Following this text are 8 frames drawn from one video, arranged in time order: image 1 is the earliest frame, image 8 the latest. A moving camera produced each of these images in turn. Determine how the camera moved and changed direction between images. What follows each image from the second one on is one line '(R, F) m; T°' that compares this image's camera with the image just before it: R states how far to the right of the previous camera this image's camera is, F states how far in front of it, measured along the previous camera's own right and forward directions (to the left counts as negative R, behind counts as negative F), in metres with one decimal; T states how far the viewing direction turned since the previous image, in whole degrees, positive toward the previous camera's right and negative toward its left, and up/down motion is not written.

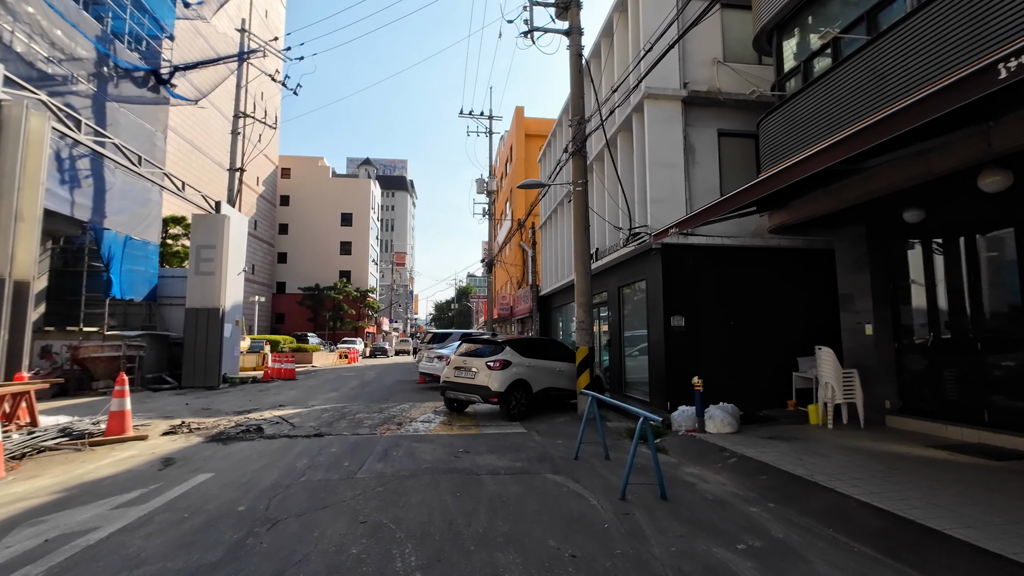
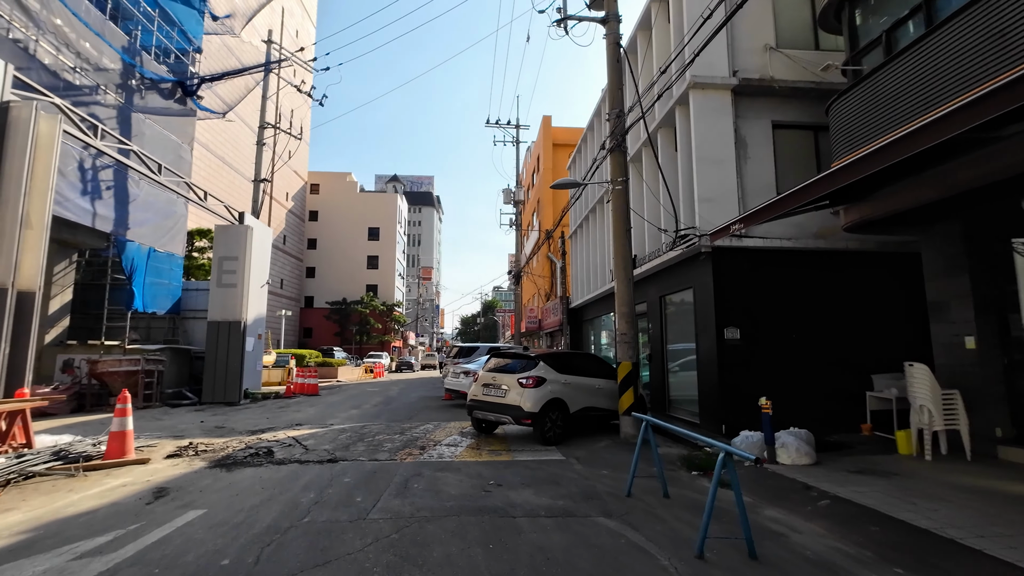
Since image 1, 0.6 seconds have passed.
(-0.1, +0.9) m; -3°
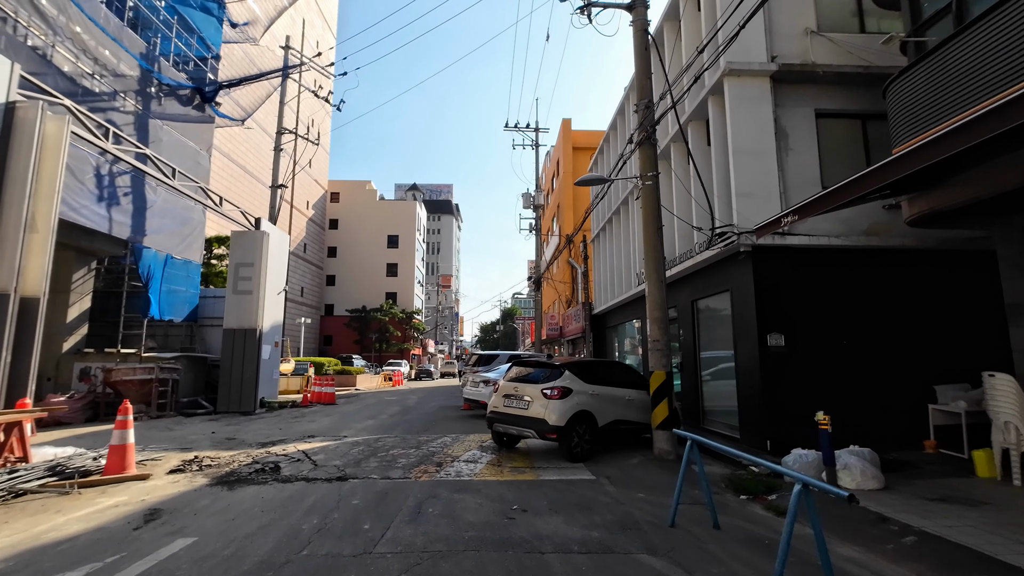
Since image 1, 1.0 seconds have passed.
(-0.1, +0.6) m; -2°
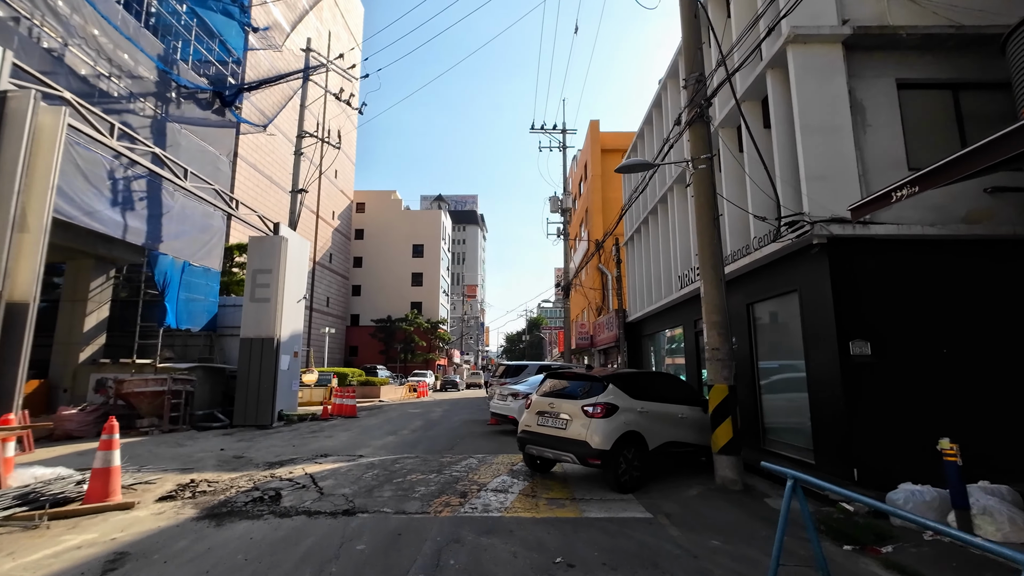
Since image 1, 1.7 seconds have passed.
(-0.1, +1.0) m; -3°
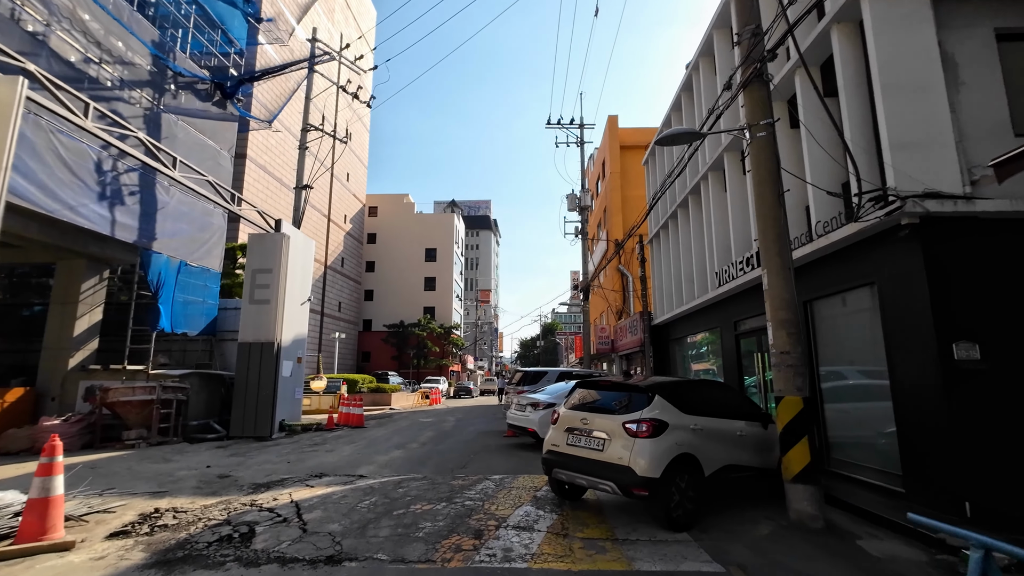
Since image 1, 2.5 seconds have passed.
(-0.1, +1.2) m; -2°
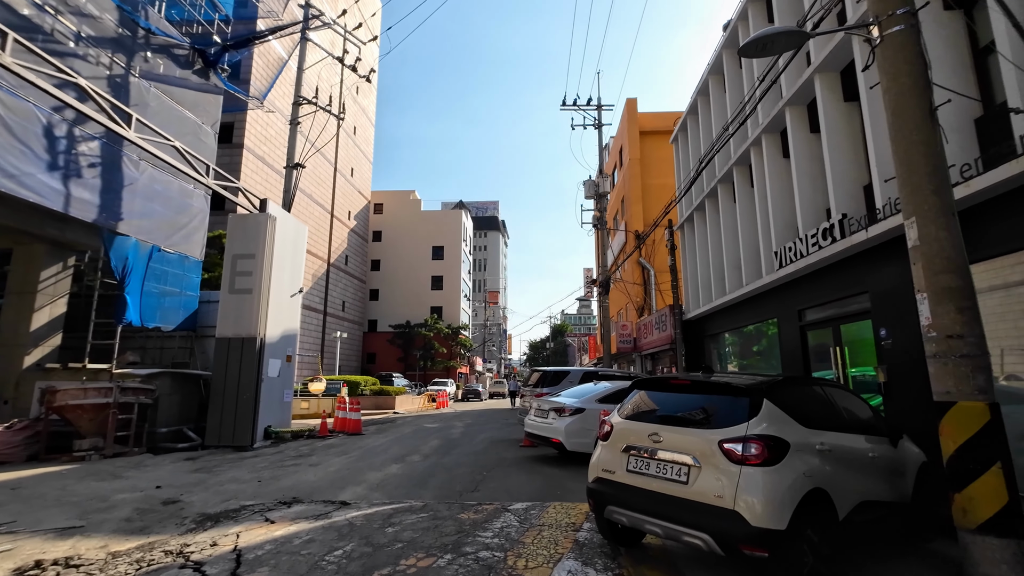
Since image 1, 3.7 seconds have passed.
(-0.2, +1.8) m; -1°
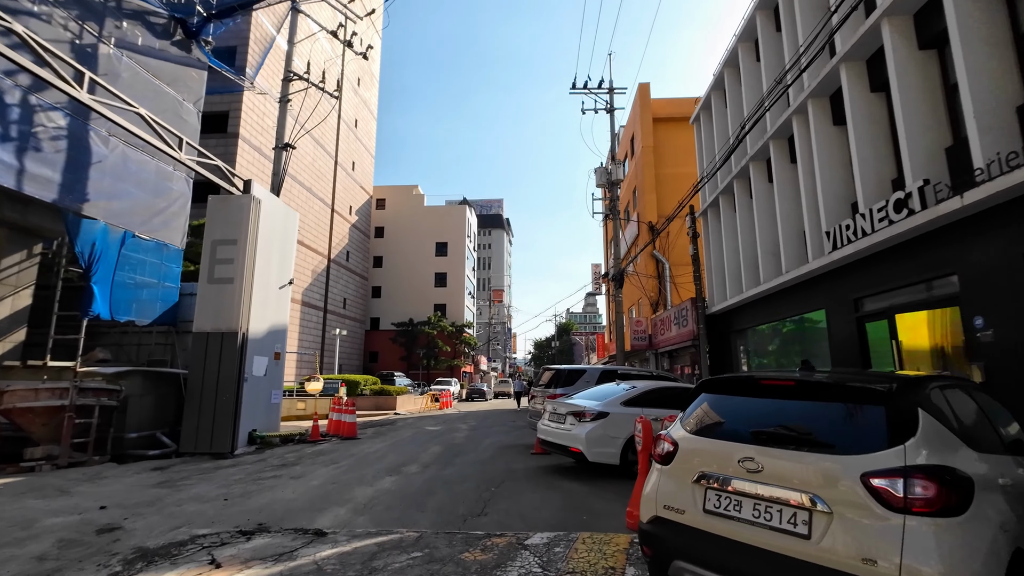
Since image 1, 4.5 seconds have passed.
(-0.1, +1.2) m; 0°
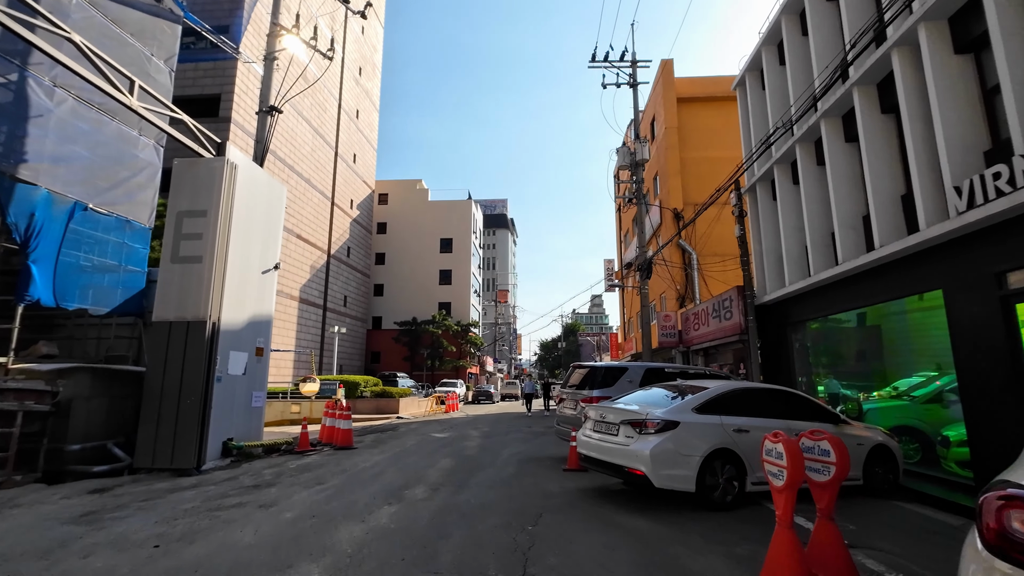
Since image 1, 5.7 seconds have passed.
(-0.4, +1.9) m; 0°
